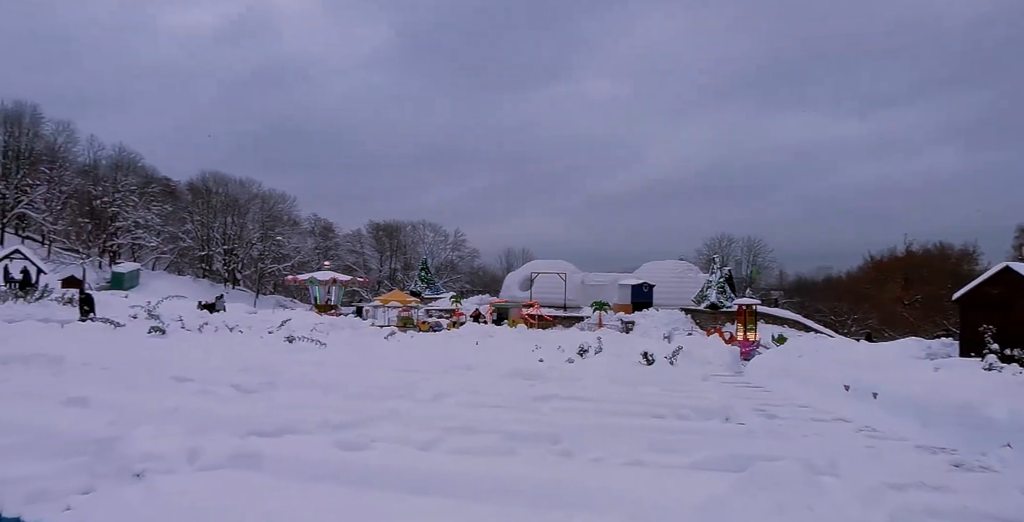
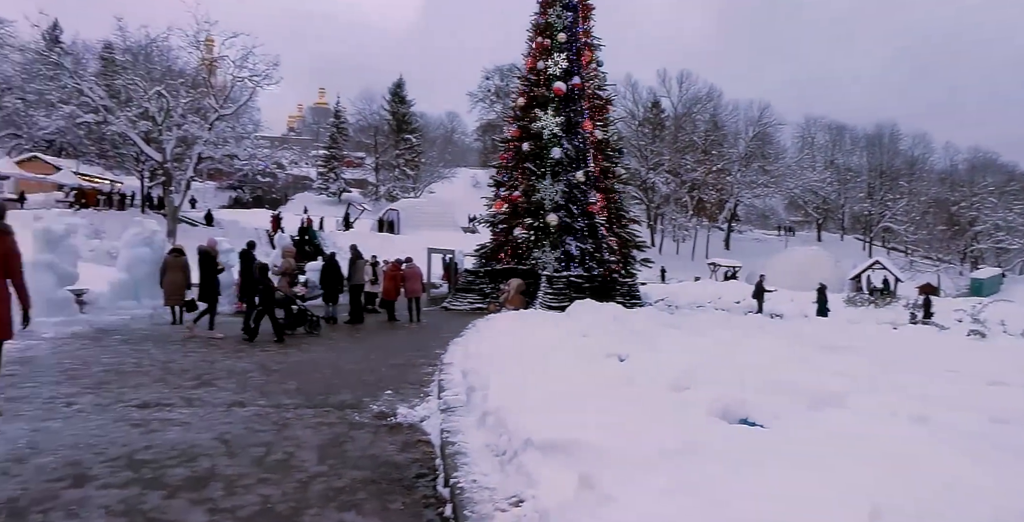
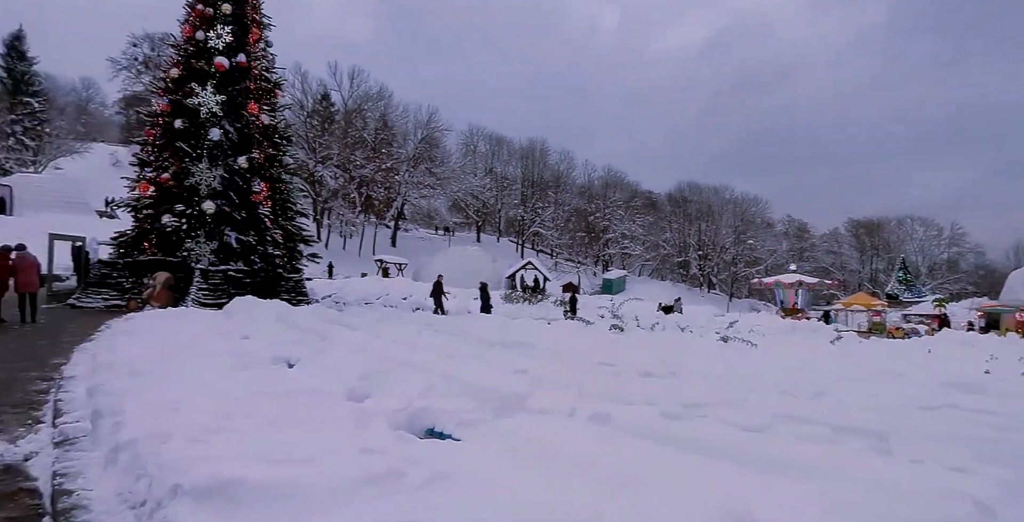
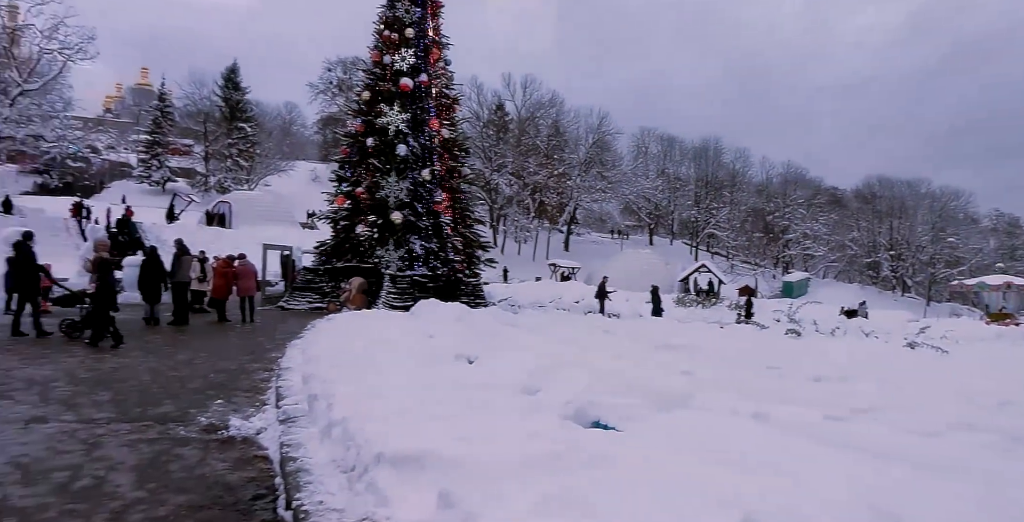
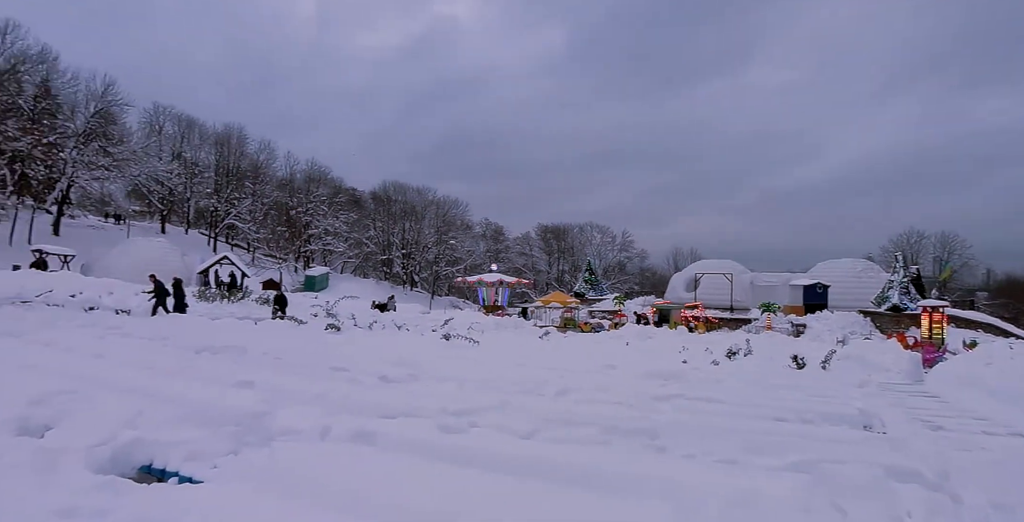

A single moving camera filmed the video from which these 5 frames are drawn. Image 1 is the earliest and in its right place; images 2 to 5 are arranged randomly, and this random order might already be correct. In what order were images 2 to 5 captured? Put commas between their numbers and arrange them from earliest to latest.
5, 3, 4, 2
